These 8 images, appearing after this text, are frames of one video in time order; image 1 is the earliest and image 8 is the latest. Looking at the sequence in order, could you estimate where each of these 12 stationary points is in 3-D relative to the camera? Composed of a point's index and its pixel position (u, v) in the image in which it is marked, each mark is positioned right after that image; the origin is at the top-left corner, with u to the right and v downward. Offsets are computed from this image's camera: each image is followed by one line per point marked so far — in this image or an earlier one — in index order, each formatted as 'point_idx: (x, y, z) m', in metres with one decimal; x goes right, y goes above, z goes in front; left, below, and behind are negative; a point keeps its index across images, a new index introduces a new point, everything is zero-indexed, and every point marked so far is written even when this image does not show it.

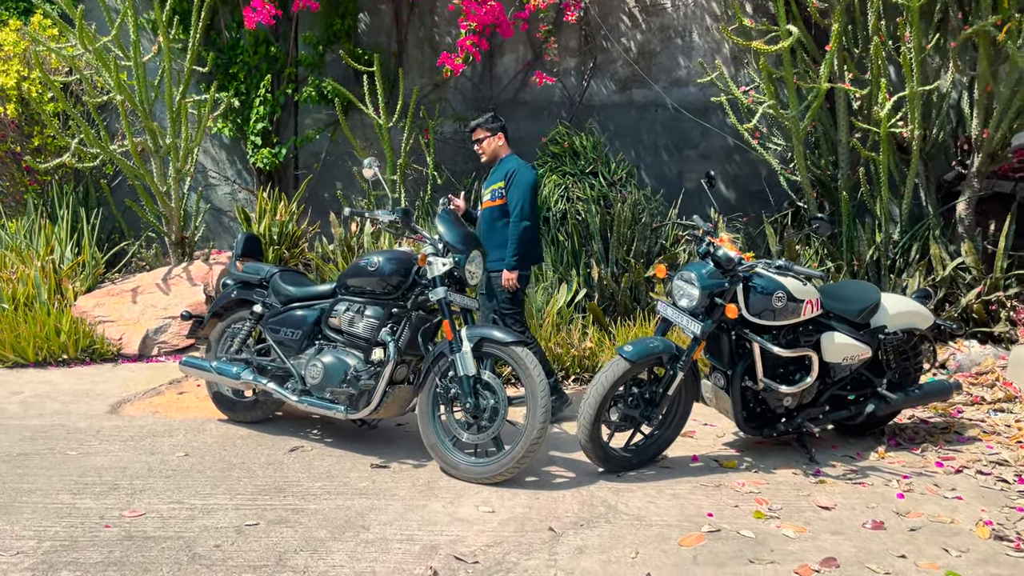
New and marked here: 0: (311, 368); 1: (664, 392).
0: (-0.9, -0.4, +4.2) m
1: (+0.7, -0.5, +4.0) m
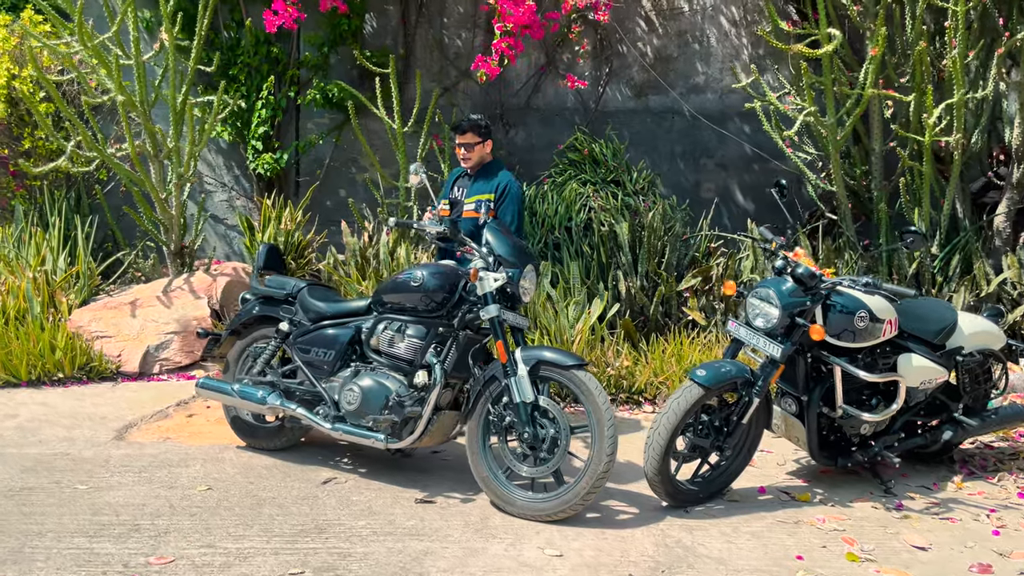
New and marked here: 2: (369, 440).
0: (-0.7, -0.4, +3.9) m
1: (+0.9, -0.5, +3.6) m
2: (-0.6, -0.6, +3.8) m
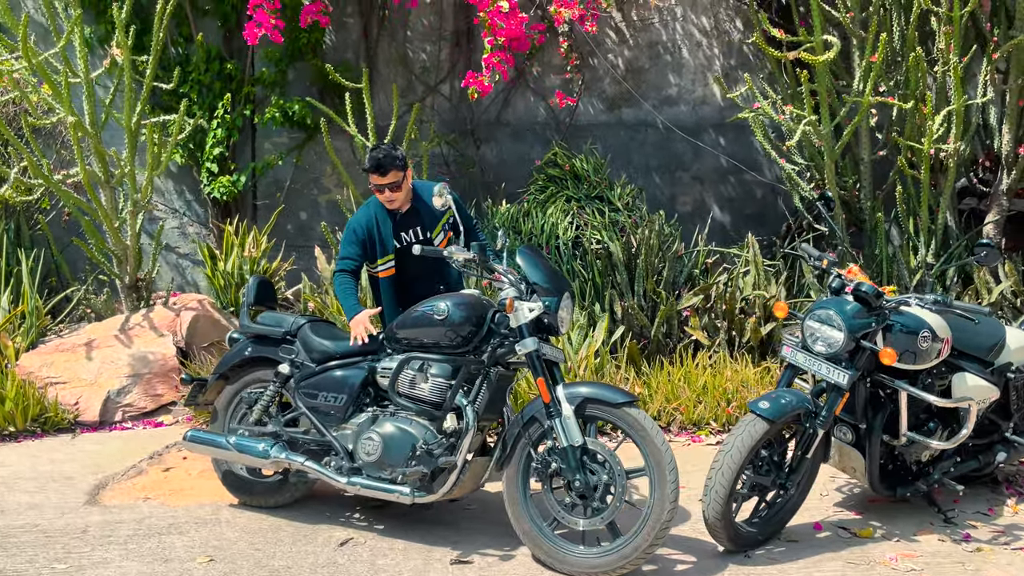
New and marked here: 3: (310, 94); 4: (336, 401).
0: (-0.6, -0.6, +3.5) m
1: (+1.1, -0.6, +3.4) m
2: (-0.4, -0.8, +3.4) m
3: (-1.7, +1.6, +7.7) m
4: (-0.7, -0.4, +3.6) m
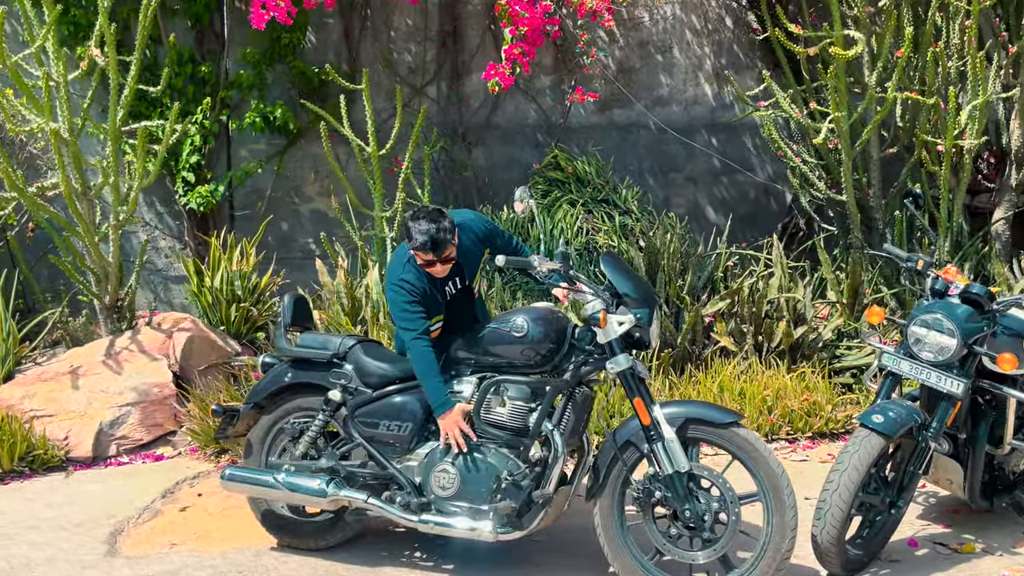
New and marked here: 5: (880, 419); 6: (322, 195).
0: (-0.3, -0.6, +3.1) m
1: (+1.4, -0.6, +3.1) m
2: (-0.1, -0.8, +3.0) m
3: (-1.8, +1.5, +7.3) m
4: (-0.4, -0.5, +3.2) m
5: (+1.2, -0.4, +3.0) m
6: (-1.5, +0.7, +7.3) m
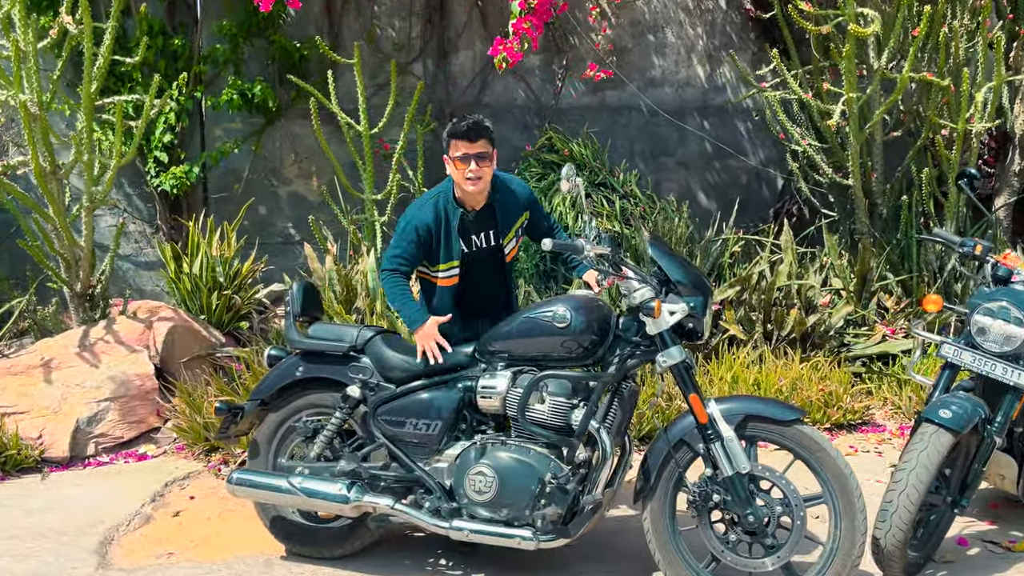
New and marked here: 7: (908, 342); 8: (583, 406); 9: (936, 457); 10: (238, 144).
0: (-0.1, -0.6, +2.9) m
1: (+1.5, -0.6, +3.0) m
2: (0.0, -0.8, +2.8) m
3: (-1.9, +1.6, +6.9) m
4: (-0.3, -0.5, +3.0) m
5: (+1.4, -0.4, +2.8) m
6: (-1.6, +0.9, +6.9) m
7: (+2.3, -0.3, +5.2) m
8: (+0.2, -0.4, +2.9) m
9: (+1.3, -0.5, +2.8) m
10: (-2.1, +1.1, +6.8) m
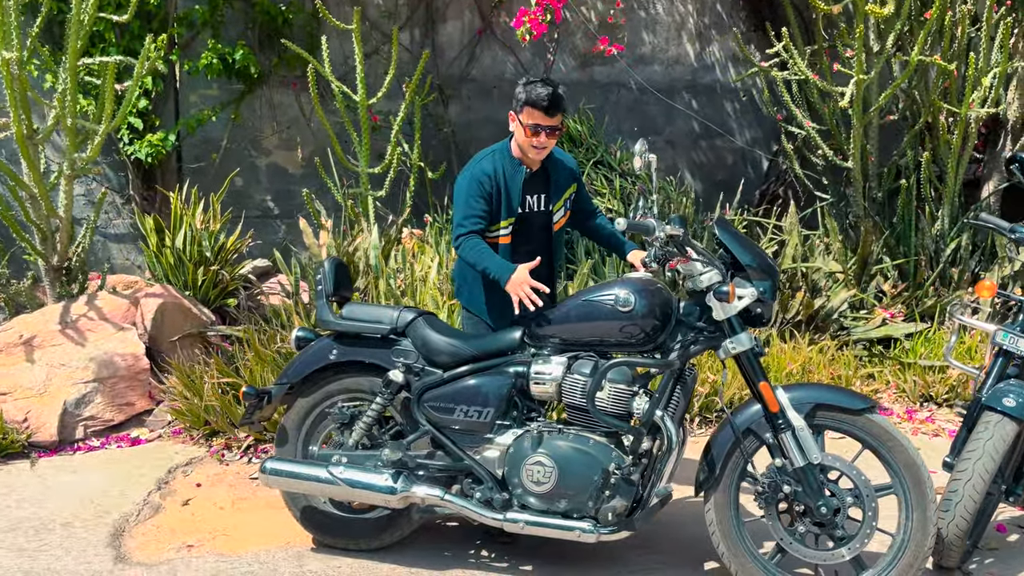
0: (0.0, -0.5, +2.7) m
1: (+1.7, -0.5, +2.9) m
2: (+0.2, -0.7, +2.7) m
3: (-1.9, +1.8, +6.6) m
4: (-0.1, -0.4, +2.8) m
5: (+1.5, -0.4, +2.8) m
6: (-1.7, +1.0, +6.7) m
7: (+2.3, -0.2, +5.3) m
8: (+0.4, -0.3, +2.7) m
9: (+1.5, -0.5, +2.7) m
10: (-2.1, +1.3, +6.5) m
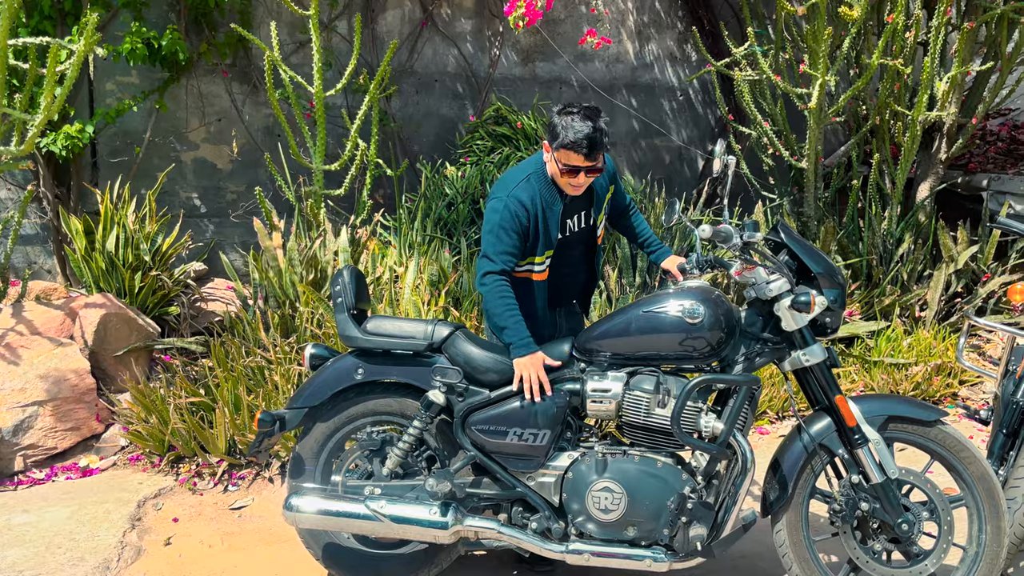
0: (+0.2, -0.6, +2.5) m
1: (+1.8, -0.6, +3.0) m
2: (+0.4, -0.8, +2.5) m
3: (-2.3, +1.8, +6.1) m
4: (+0.1, -0.4, +2.6) m
5: (+1.7, -0.4, +2.8) m
6: (-2.0, +1.0, +6.2) m
7: (+2.1, -0.2, +5.3) m
8: (+0.6, -0.3, +2.6) m
9: (+1.6, -0.5, +2.7) m
10: (-2.4, +1.2, +5.9) m
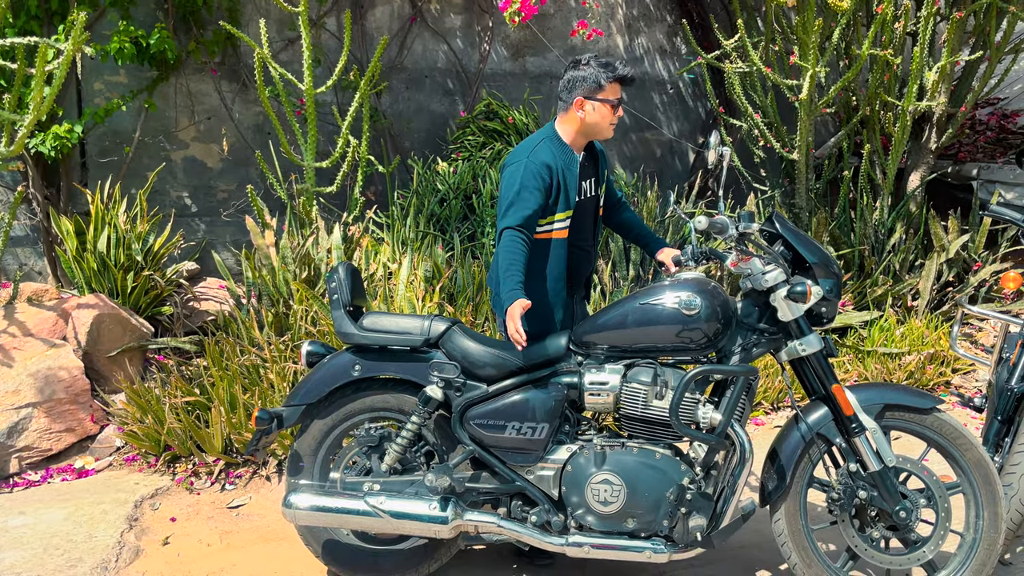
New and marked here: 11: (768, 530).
0: (+0.2, -0.6, +2.5) m
1: (+1.8, -0.5, +3.0) m
2: (+0.4, -0.7, +2.5) m
3: (-2.3, +1.8, +6.1) m
4: (0.0, -0.4, +2.6) m
5: (+1.7, -0.3, +2.8) m
6: (-2.1, +1.0, +6.2) m
7: (+2.1, -0.2, +5.3) m
8: (+0.6, -0.3, +2.6) m
9: (+1.6, -0.5, +2.7) m
10: (-2.5, +1.2, +5.9) m
11: (+0.9, -0.8, +3.2) m
